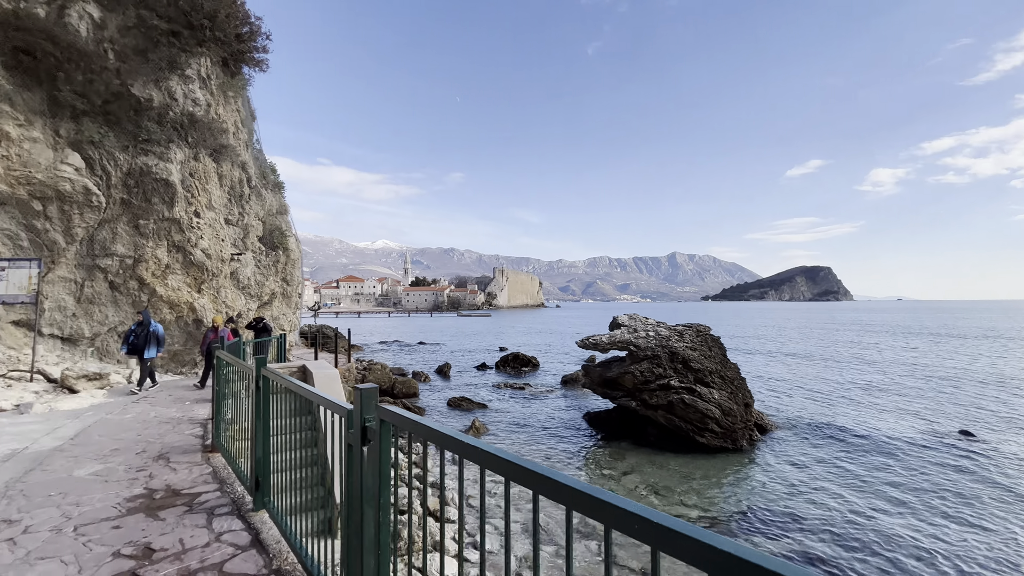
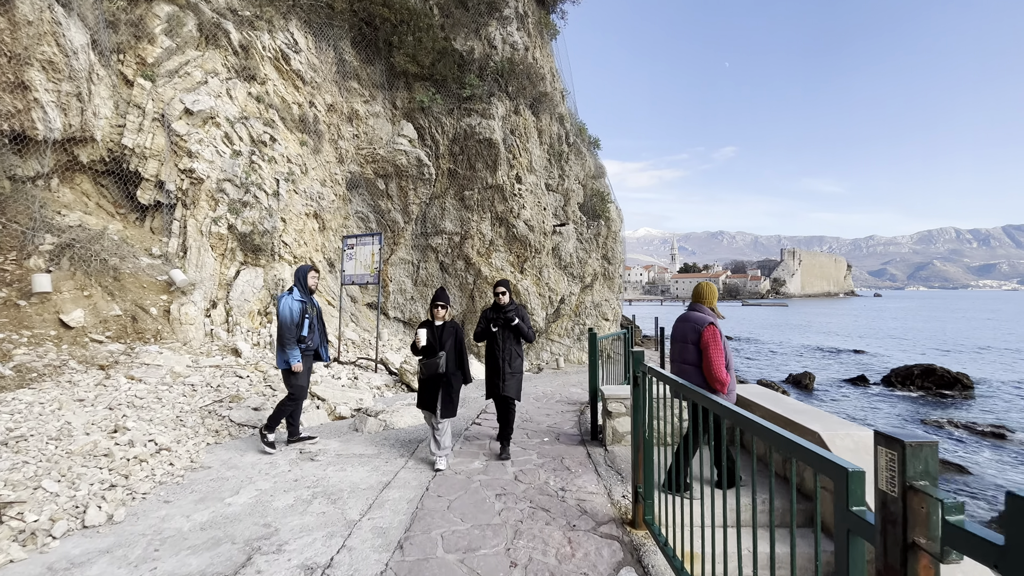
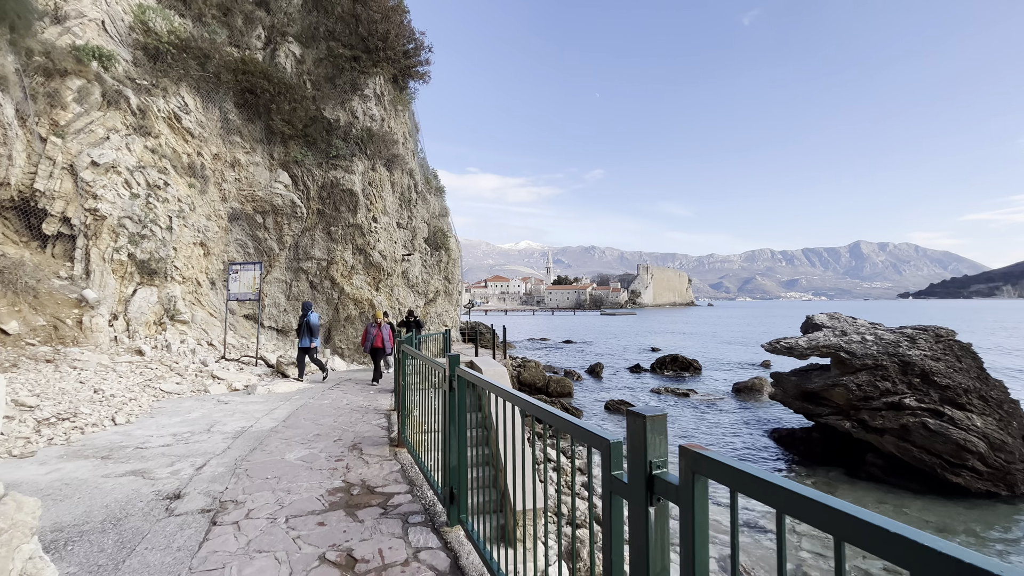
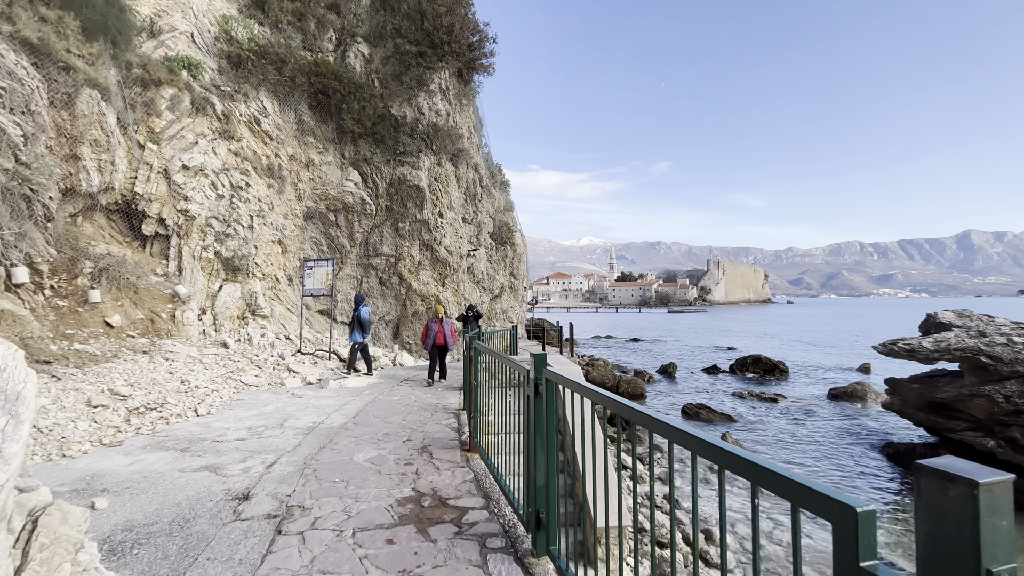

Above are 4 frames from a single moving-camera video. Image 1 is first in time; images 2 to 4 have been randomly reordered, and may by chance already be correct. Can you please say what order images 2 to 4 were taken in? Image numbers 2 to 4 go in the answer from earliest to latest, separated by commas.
3, 4, 2
